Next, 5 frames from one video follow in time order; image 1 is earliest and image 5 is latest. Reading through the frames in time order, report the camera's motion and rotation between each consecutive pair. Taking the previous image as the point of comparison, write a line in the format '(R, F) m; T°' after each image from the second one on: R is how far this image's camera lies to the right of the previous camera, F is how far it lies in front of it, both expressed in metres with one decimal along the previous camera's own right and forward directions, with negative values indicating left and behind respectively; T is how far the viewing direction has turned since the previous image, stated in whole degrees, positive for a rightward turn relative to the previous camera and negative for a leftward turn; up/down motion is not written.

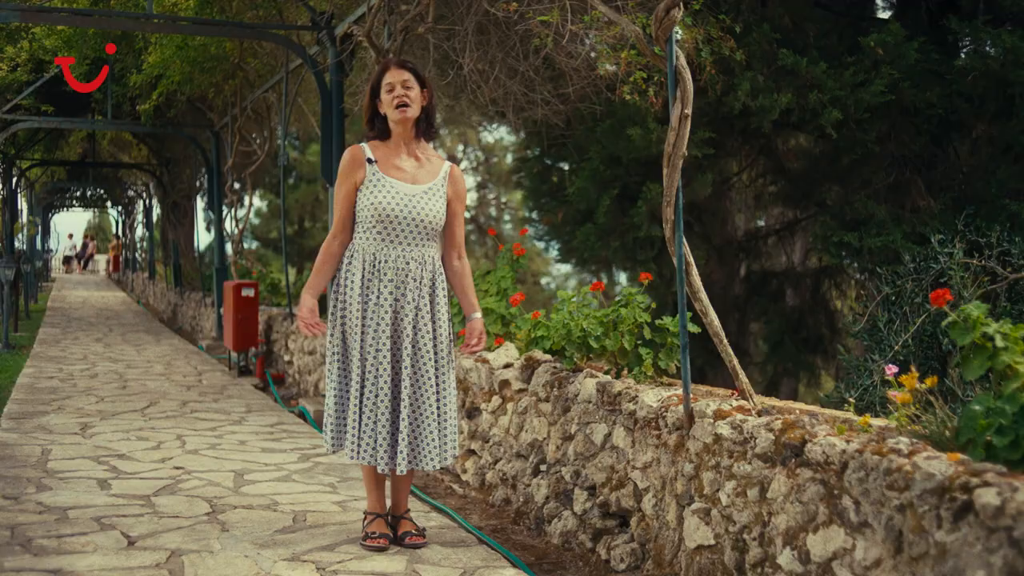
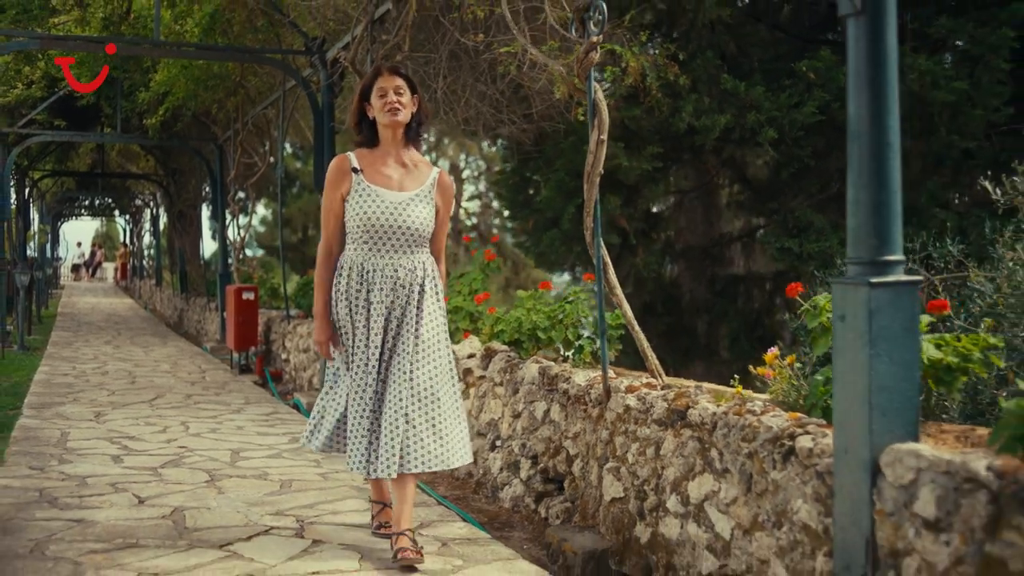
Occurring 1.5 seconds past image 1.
(+0.2, -0.7) m; 0°
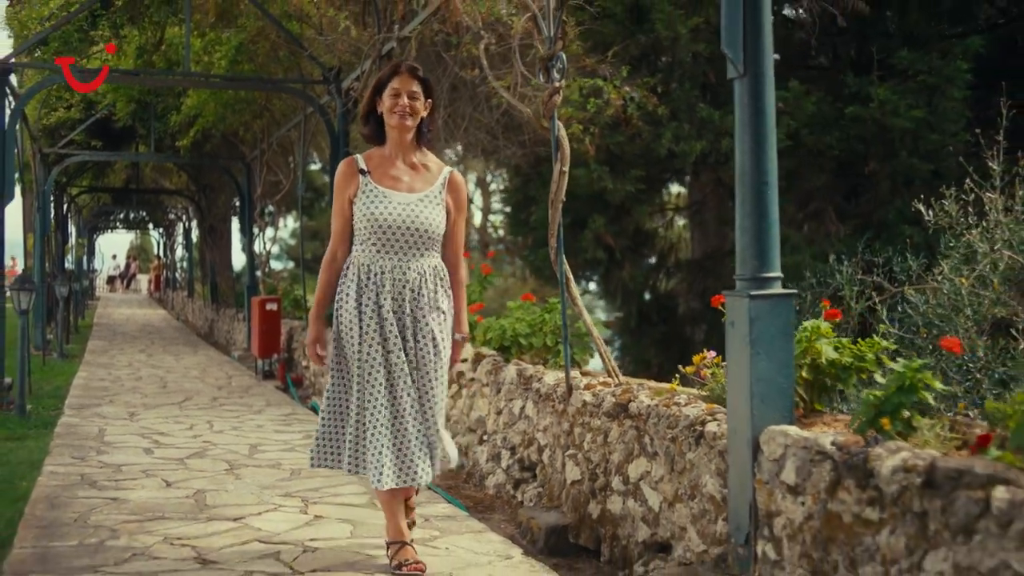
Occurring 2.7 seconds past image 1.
(+0.2, -0.7) m; -1°
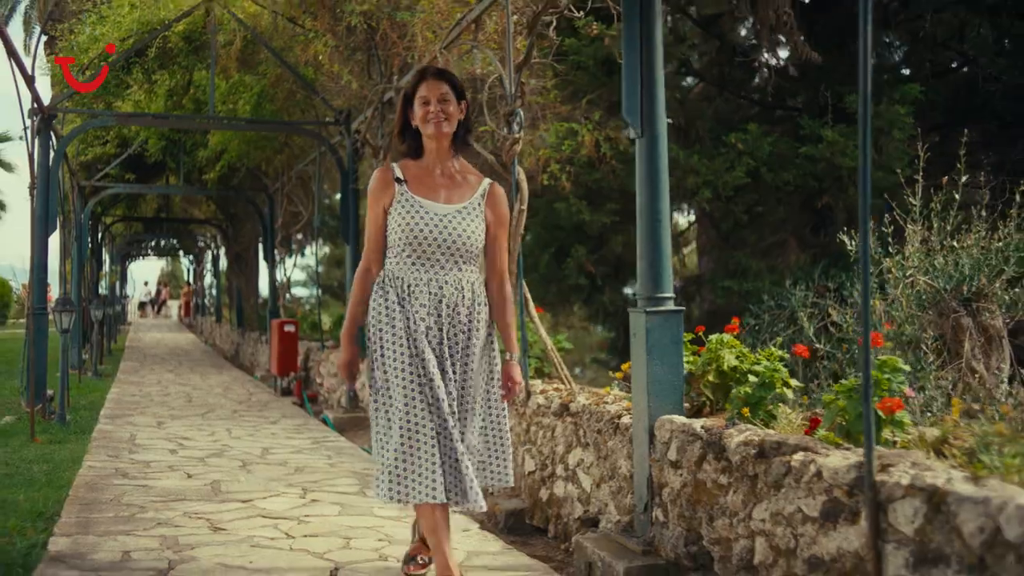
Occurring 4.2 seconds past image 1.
(+0.3, -0.9) m; -1°
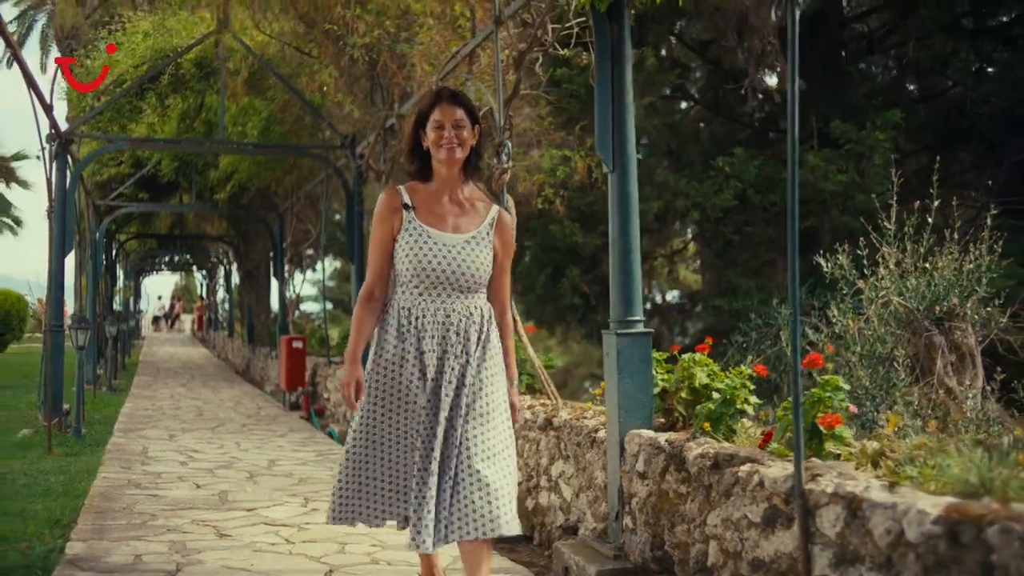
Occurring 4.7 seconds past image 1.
(+0.1, -0.3) m; -1°
